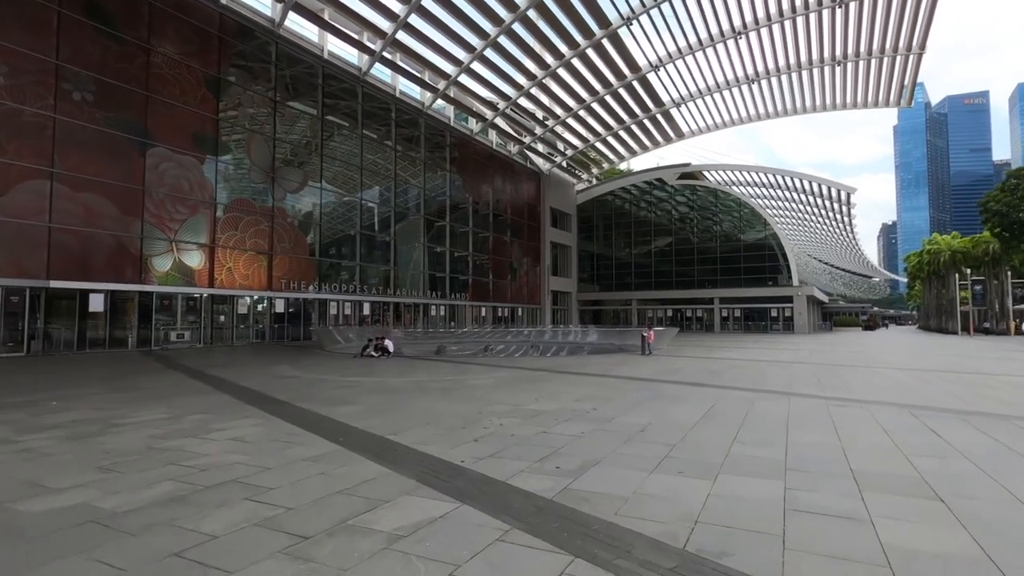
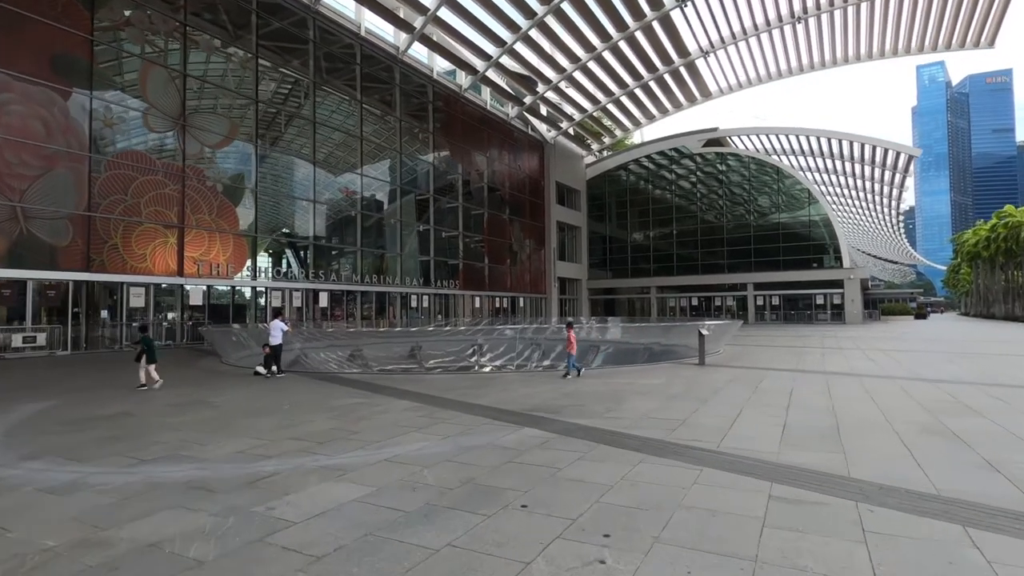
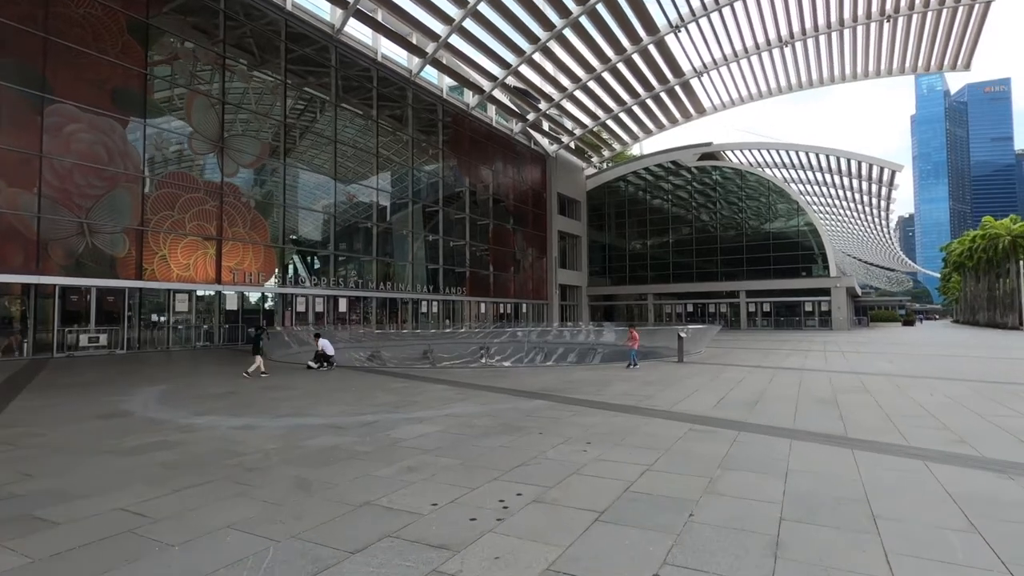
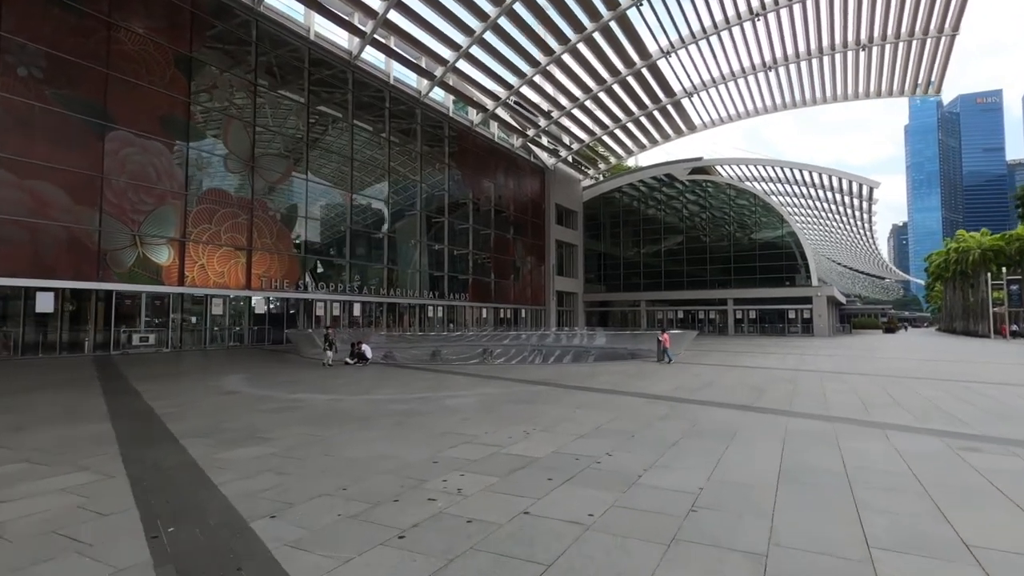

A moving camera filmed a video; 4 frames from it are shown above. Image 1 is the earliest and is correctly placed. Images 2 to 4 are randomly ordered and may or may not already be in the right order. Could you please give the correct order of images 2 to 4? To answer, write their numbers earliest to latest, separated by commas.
4, 3, 2
